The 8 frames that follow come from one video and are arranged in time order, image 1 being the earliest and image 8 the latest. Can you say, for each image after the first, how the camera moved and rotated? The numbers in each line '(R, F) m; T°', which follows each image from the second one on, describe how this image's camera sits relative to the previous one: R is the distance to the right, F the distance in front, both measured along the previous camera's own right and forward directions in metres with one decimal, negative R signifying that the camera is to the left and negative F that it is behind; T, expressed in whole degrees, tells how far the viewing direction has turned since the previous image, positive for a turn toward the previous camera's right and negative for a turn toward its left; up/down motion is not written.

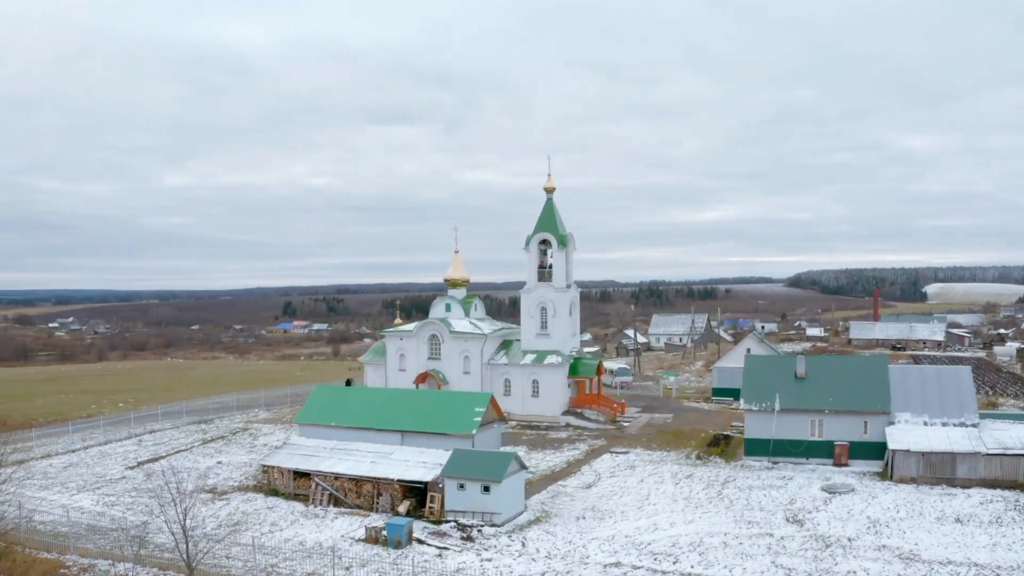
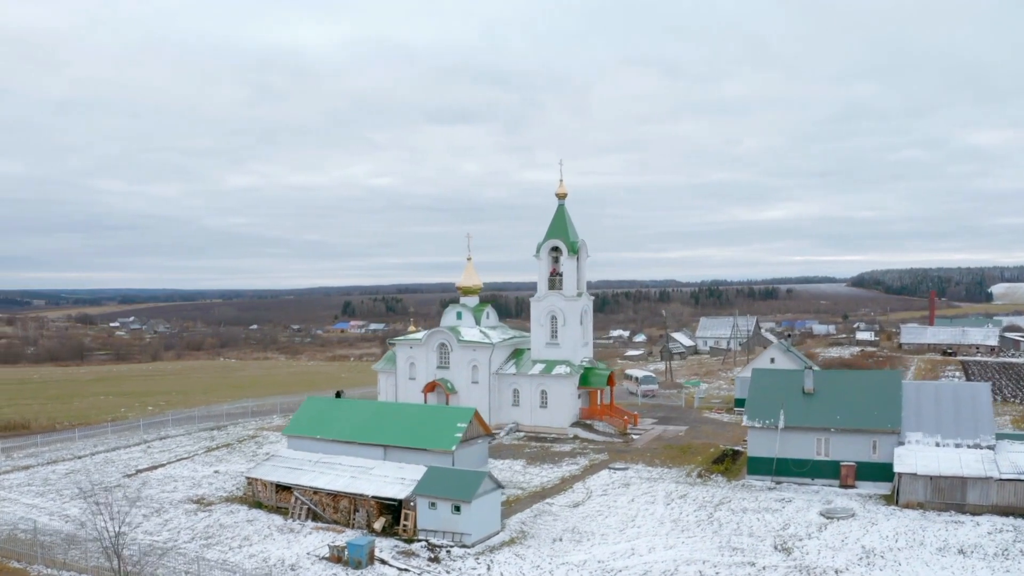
(+1.9, +0.6) m; -4°
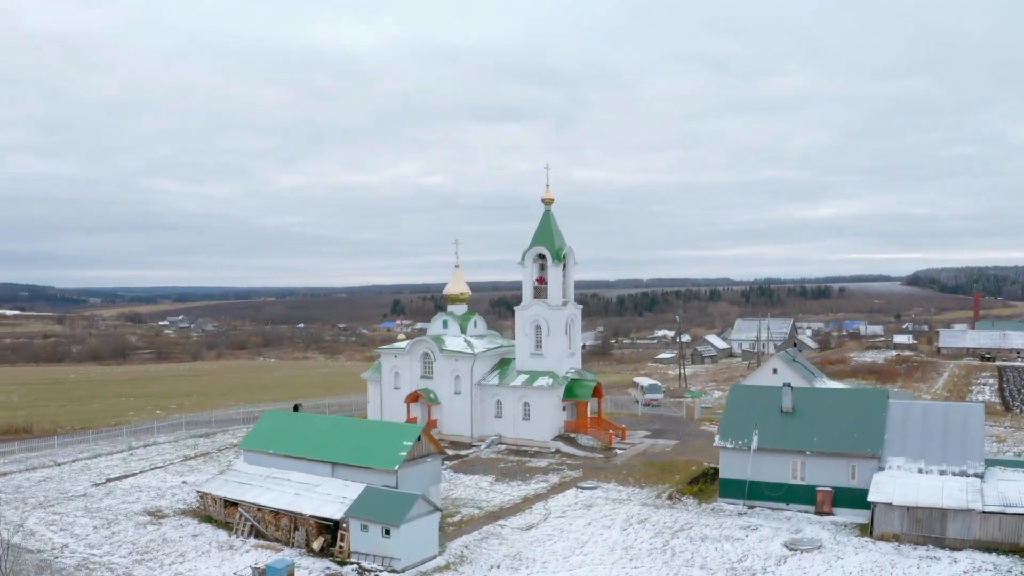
(+2.5, +1.0) m; -3°
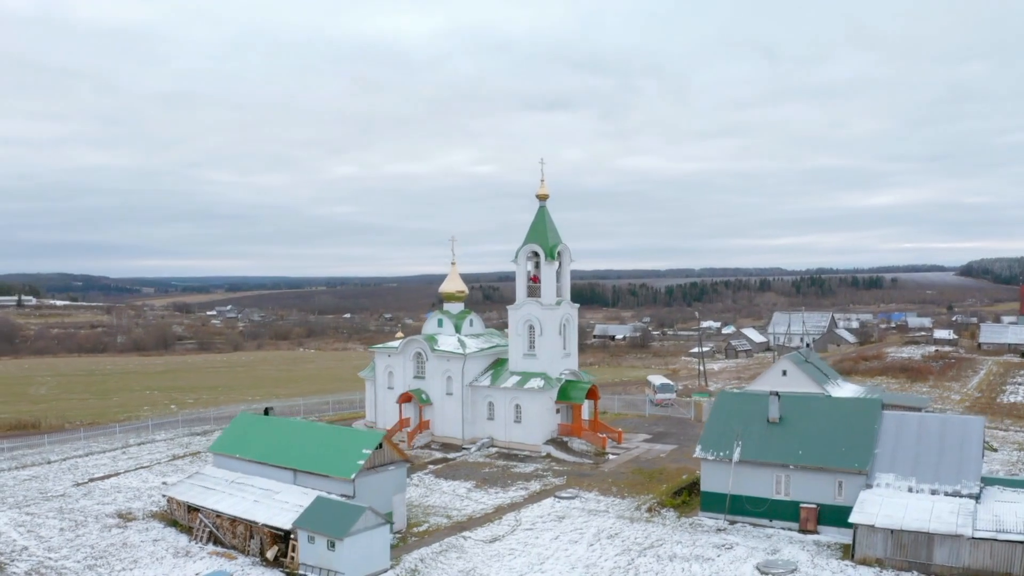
(+2.1, +0.9) m; -3°
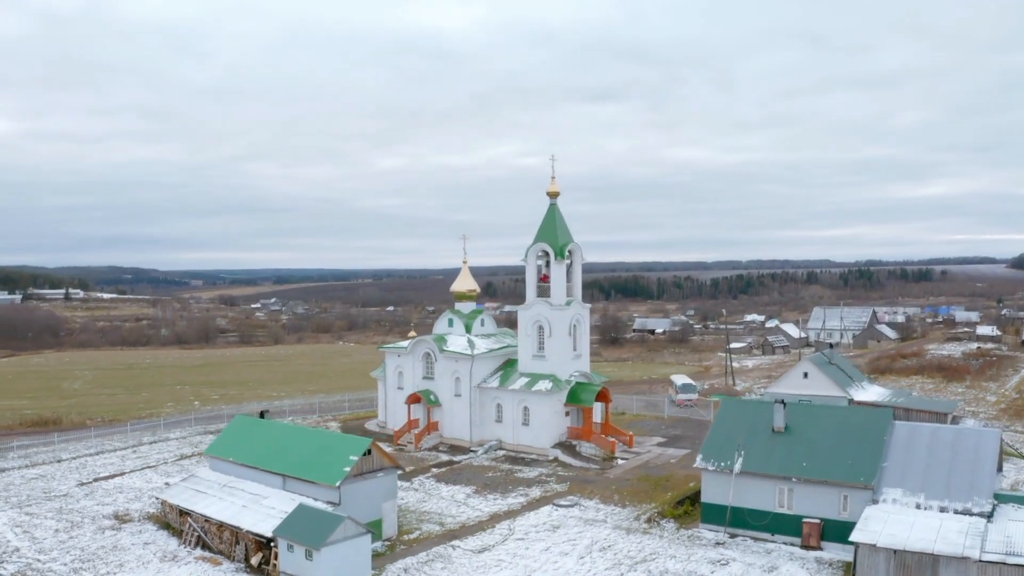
(+1.3, +0.6) m; -3°
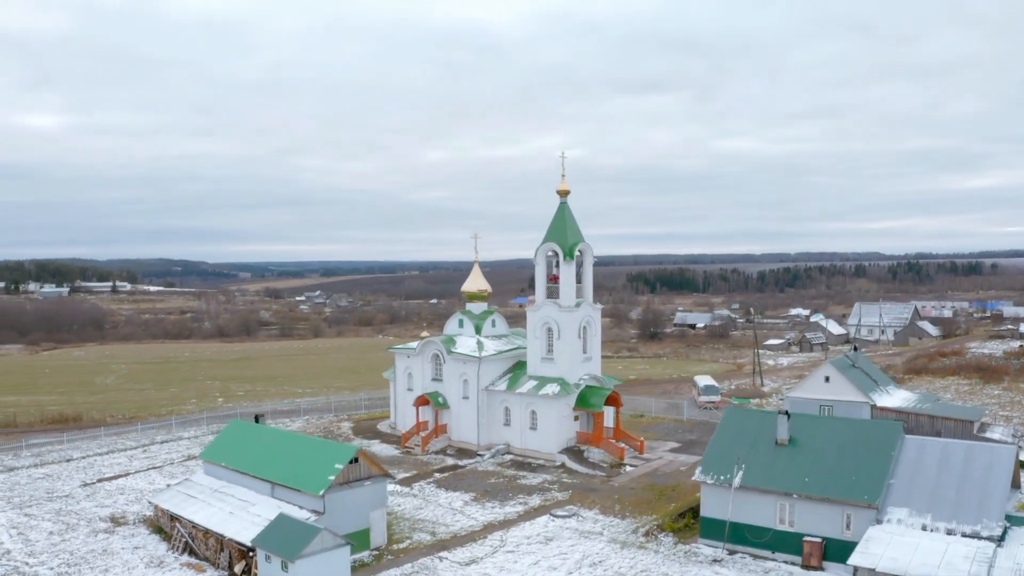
(+1.3, +0.6) m; -3°
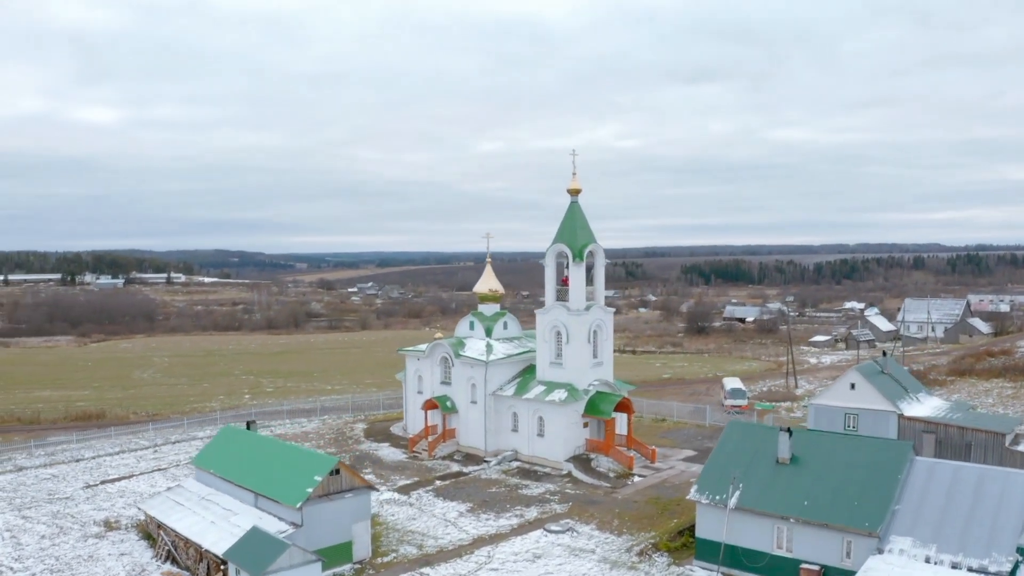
(+1.6, +0.8) m; -4°
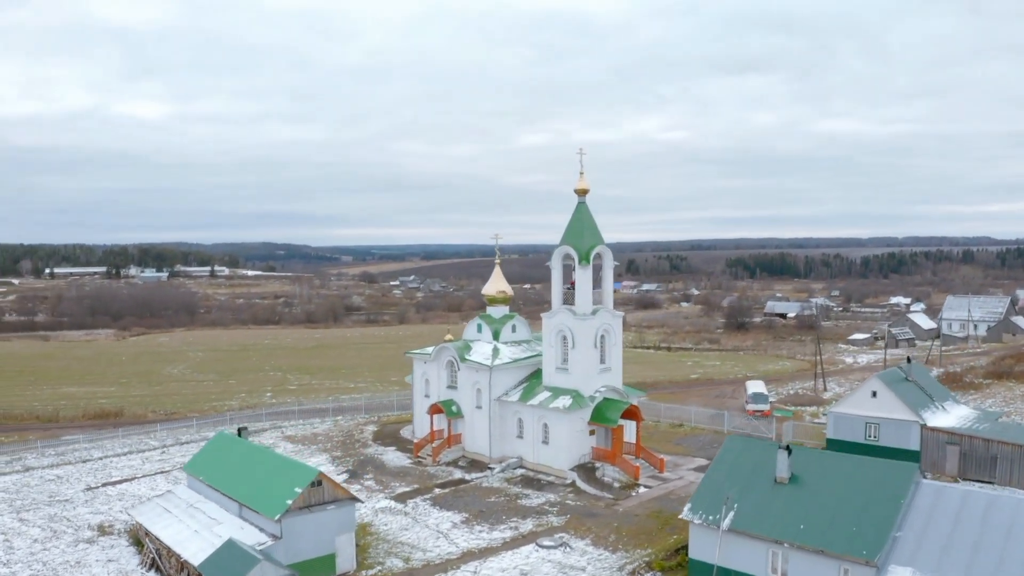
(+1.3, +0.7) m; -3°
